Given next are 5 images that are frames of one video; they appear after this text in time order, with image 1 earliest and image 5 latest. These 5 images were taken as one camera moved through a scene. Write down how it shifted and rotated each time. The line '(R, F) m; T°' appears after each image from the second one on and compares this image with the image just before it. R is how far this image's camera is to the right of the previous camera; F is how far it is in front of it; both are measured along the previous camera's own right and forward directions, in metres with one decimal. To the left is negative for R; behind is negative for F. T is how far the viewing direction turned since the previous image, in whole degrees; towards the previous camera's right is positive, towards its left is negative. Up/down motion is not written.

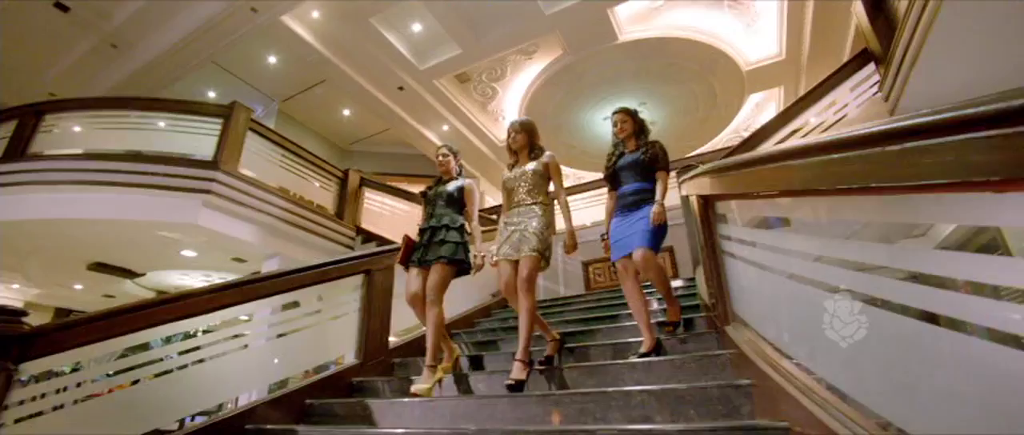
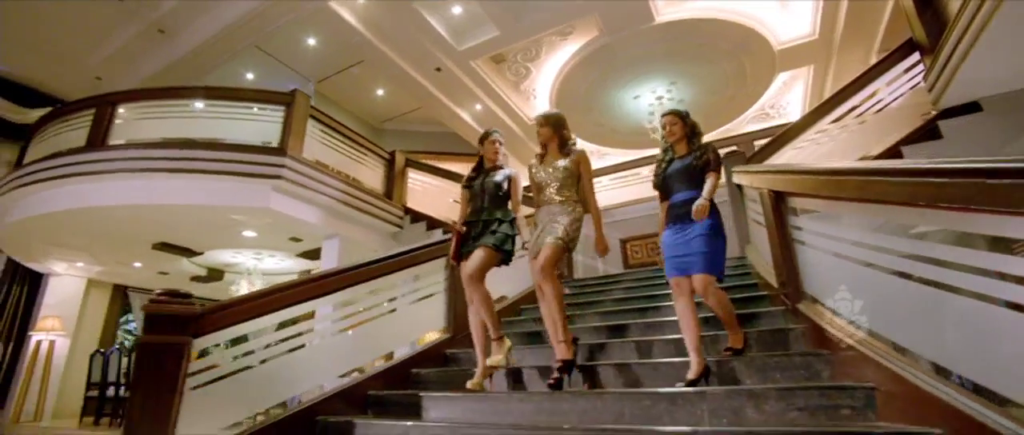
(-0.5, -0.3) m; 0°
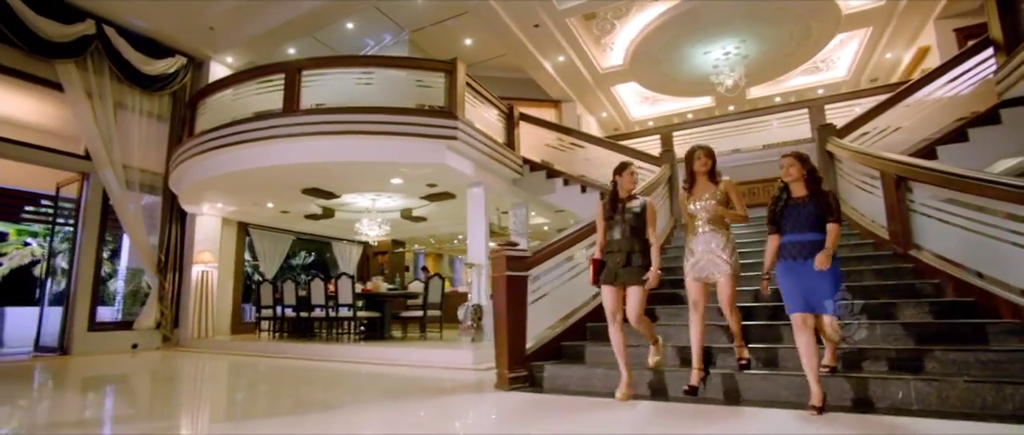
(-1.8, -1.0) m; +2°
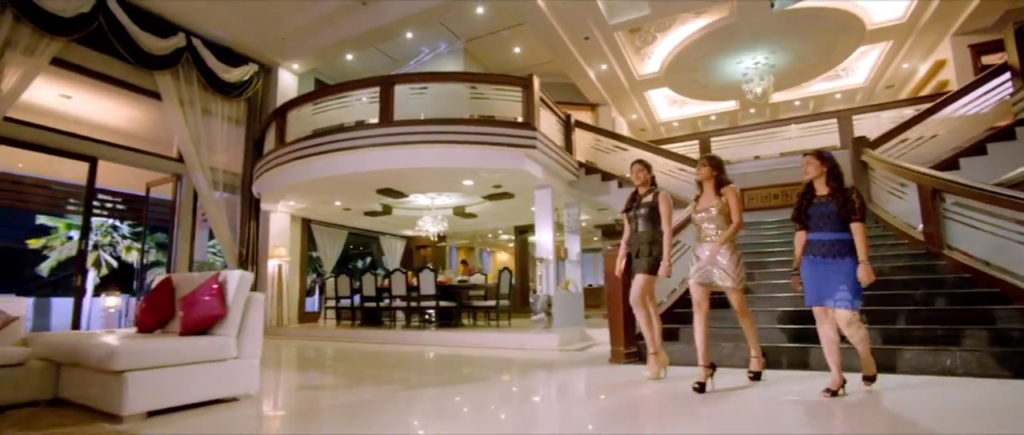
(-1.0, -0.6) m; +1°
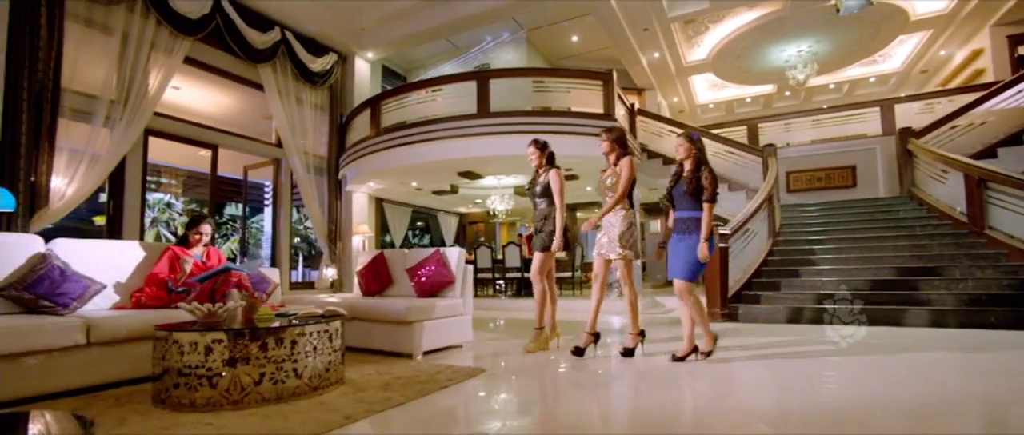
(-1.2, -0.7) m; 0°
